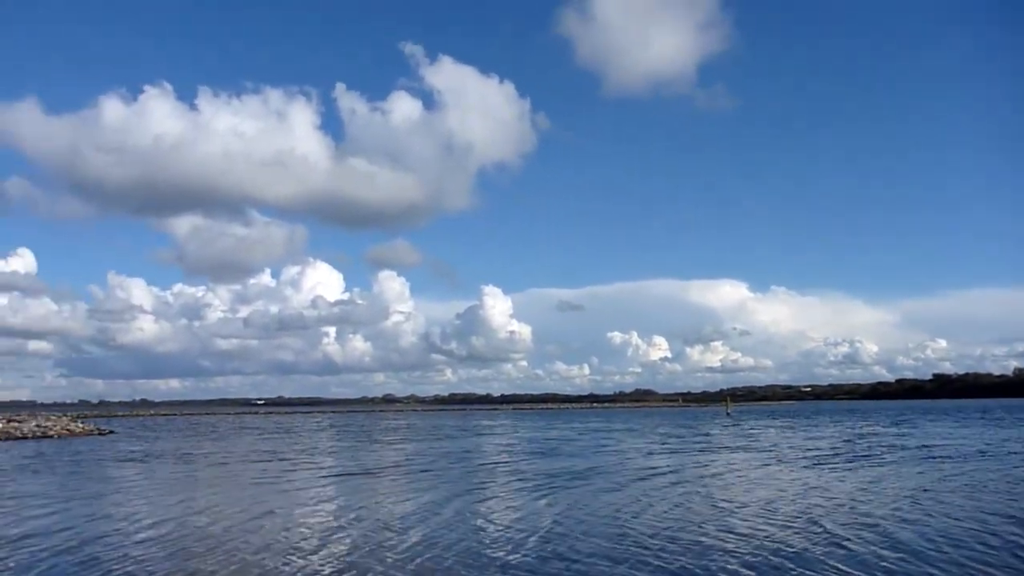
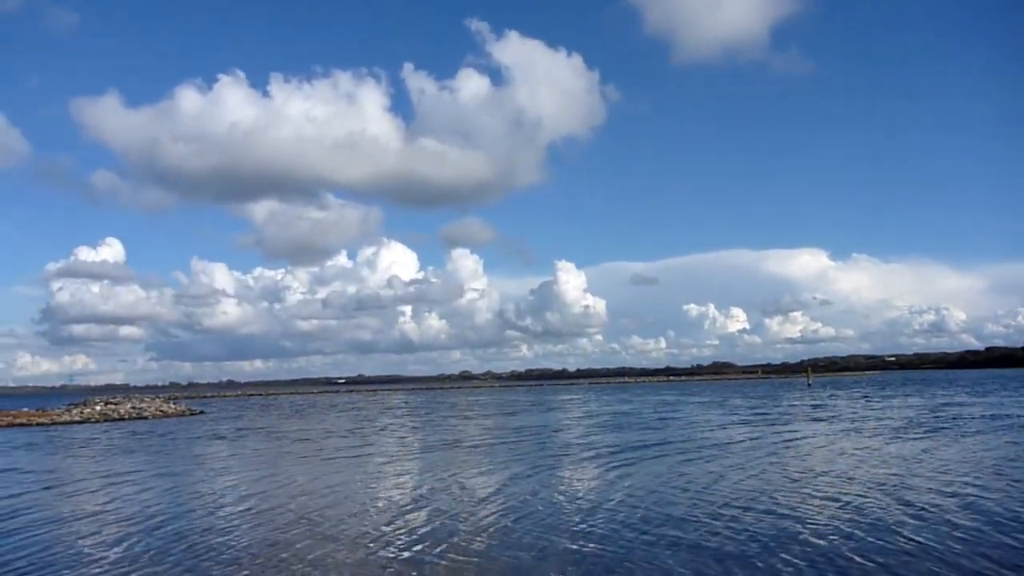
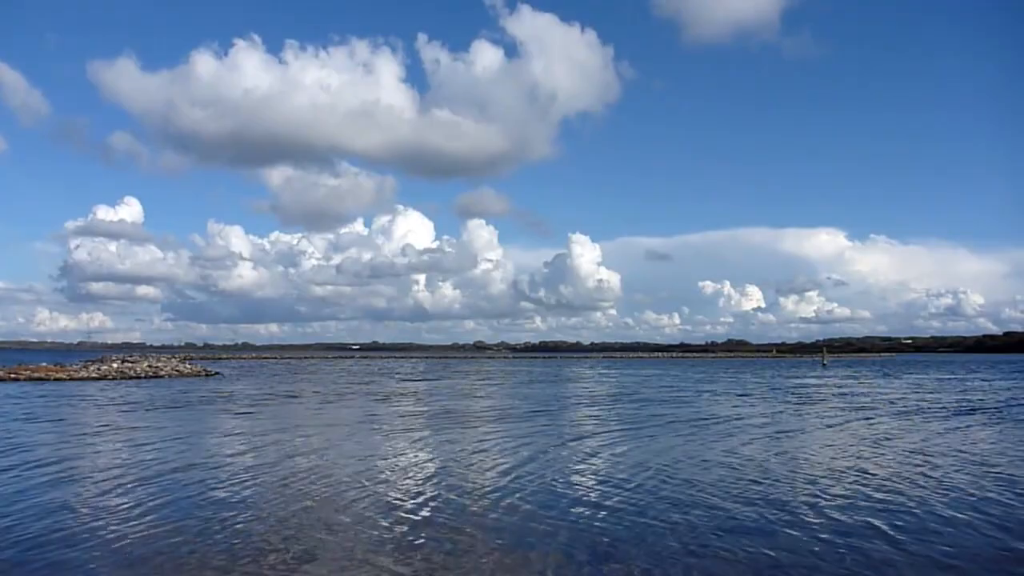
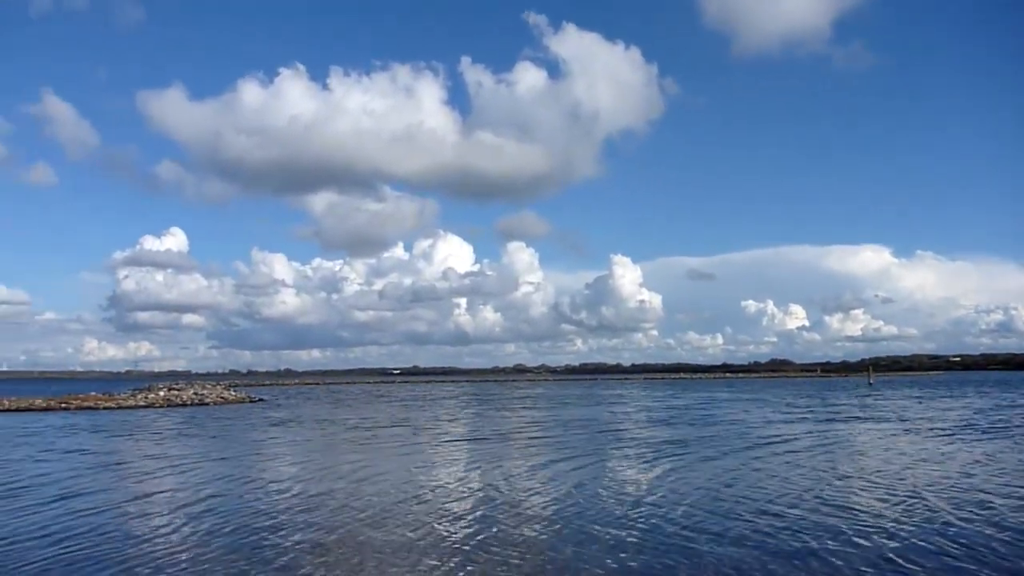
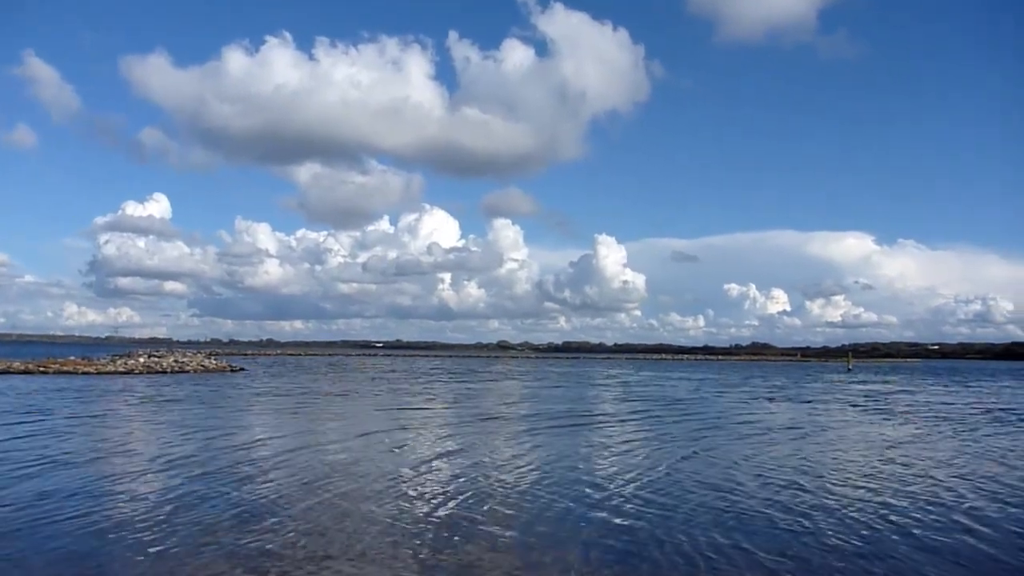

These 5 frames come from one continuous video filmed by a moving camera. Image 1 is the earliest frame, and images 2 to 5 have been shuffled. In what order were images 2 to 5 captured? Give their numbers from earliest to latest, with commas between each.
2, 4, 5, 3
